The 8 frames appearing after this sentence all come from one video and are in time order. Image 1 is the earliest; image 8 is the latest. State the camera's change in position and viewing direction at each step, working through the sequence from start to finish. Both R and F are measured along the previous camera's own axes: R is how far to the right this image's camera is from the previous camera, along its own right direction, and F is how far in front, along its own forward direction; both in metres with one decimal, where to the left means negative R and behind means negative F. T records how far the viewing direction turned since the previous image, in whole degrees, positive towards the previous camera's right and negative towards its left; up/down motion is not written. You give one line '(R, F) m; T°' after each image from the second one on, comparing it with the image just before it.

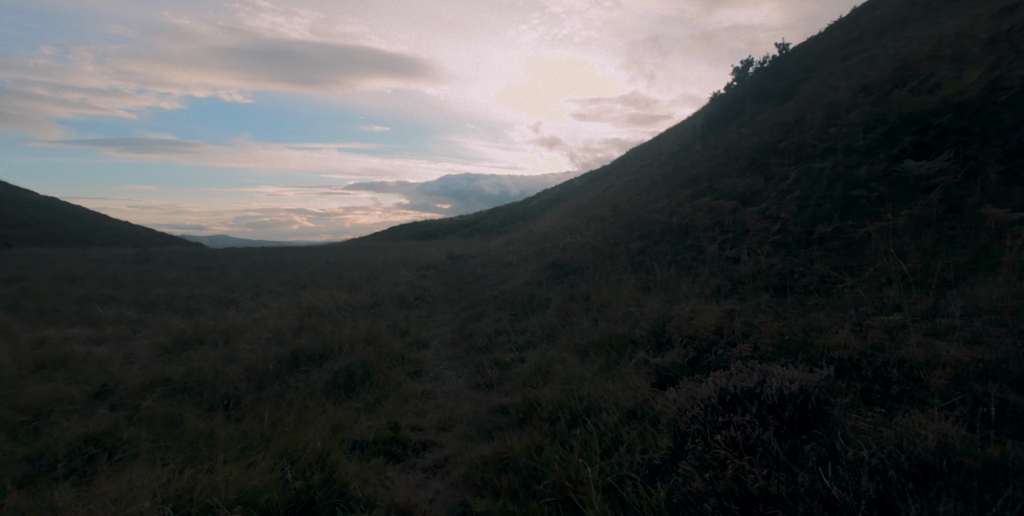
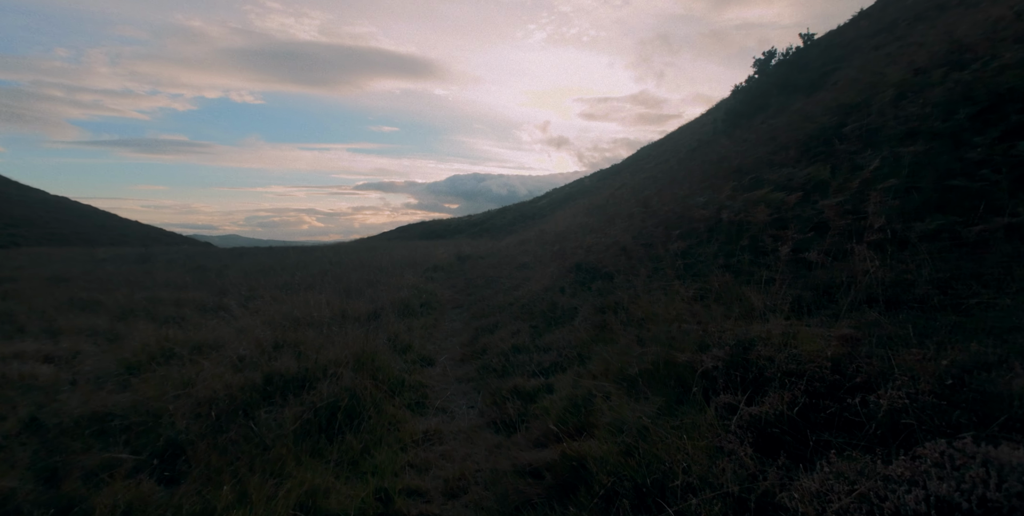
(-0.2, +1.3) m; -1°
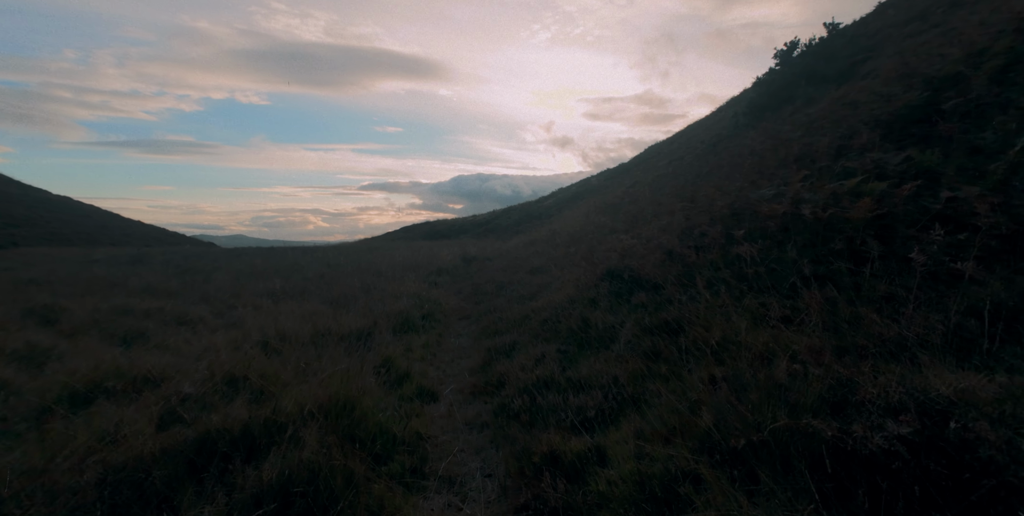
(-0.2, +1.5) m; -1°
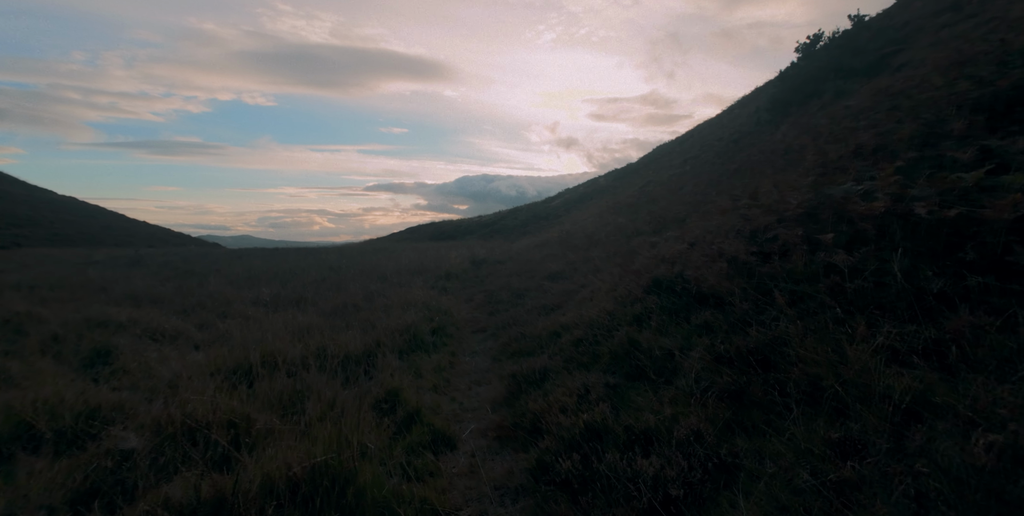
(-0.3, +1.1) m; -1°
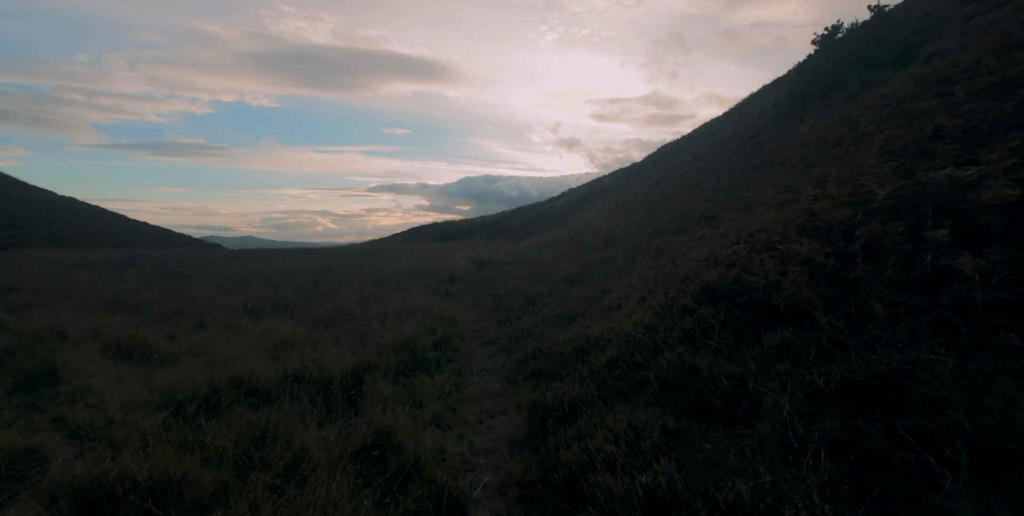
(-0.2, +1.1) m; 0°
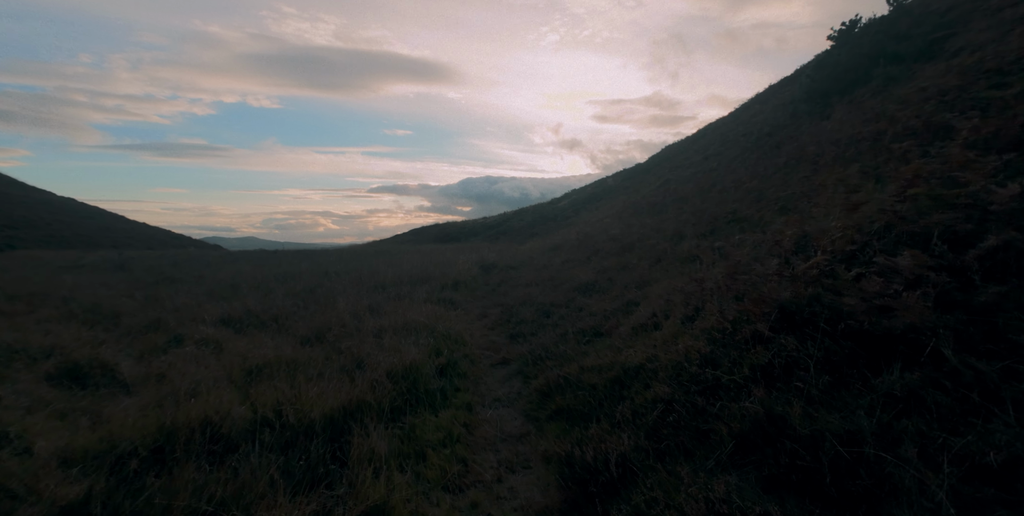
(-0.2, +1.0) m; 0°
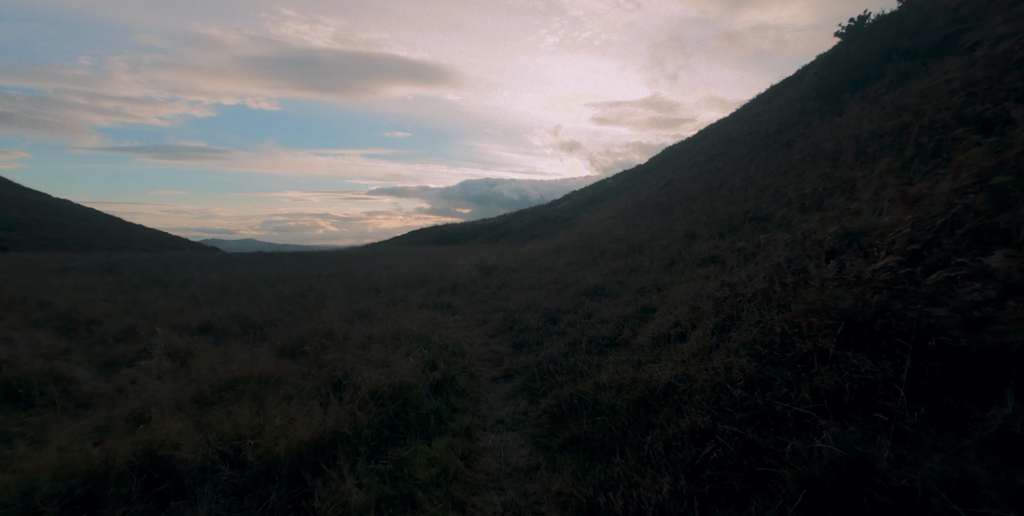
(-0.1, +0.7) m; 0°
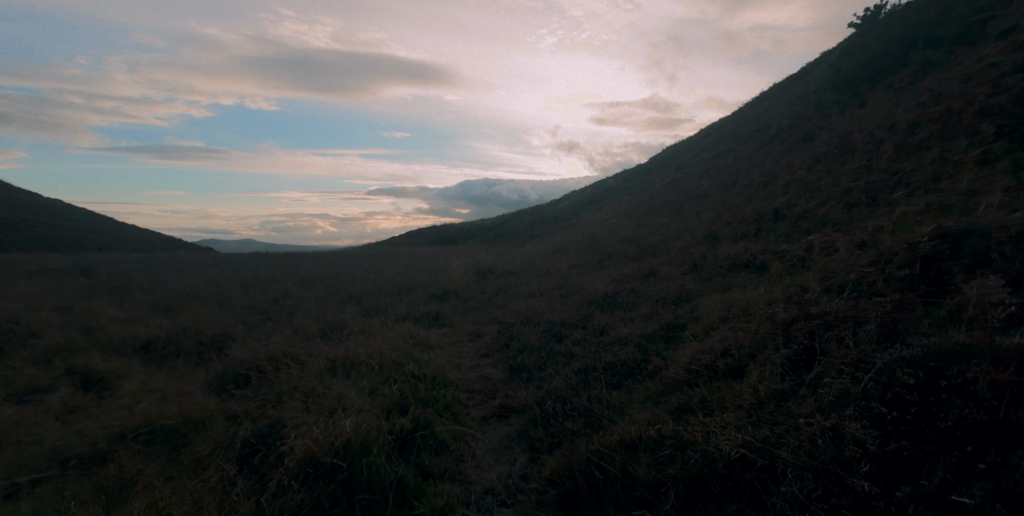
(0.0, +1.3) m; 0°
